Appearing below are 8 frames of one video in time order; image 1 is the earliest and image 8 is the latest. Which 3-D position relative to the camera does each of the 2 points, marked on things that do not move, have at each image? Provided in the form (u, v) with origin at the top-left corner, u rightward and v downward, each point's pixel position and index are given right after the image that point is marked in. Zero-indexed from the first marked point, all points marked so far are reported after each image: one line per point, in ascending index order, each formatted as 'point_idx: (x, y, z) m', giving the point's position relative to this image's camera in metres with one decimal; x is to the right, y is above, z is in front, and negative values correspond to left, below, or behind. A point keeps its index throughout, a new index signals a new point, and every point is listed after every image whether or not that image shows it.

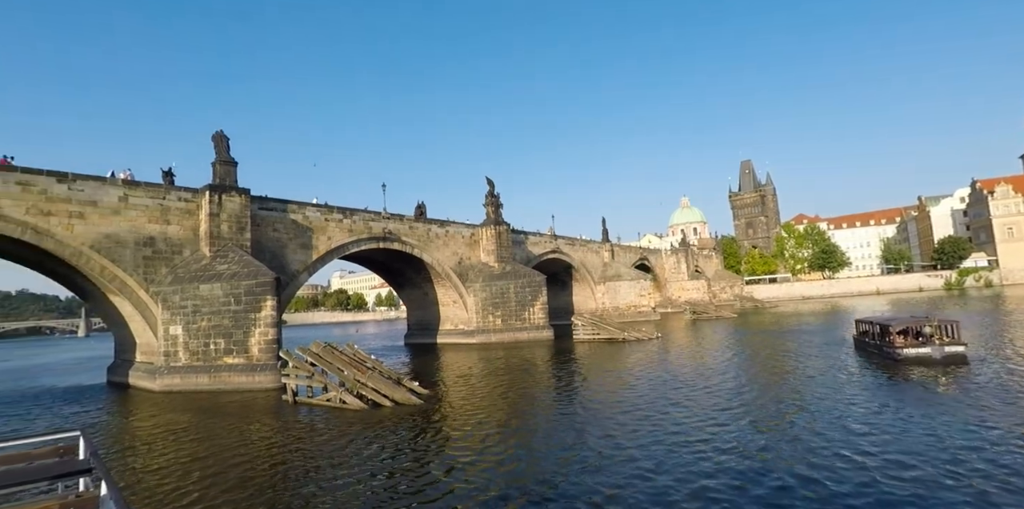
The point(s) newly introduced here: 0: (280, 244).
0: (-7.9, +0.4, +18.1) m
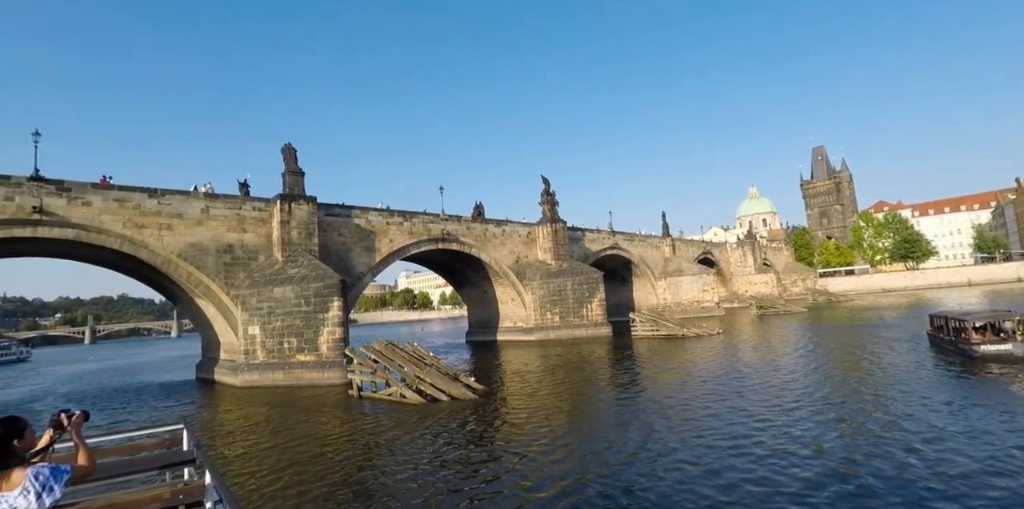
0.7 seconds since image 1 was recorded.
0: (-6.0, +0.3, +19.1) m
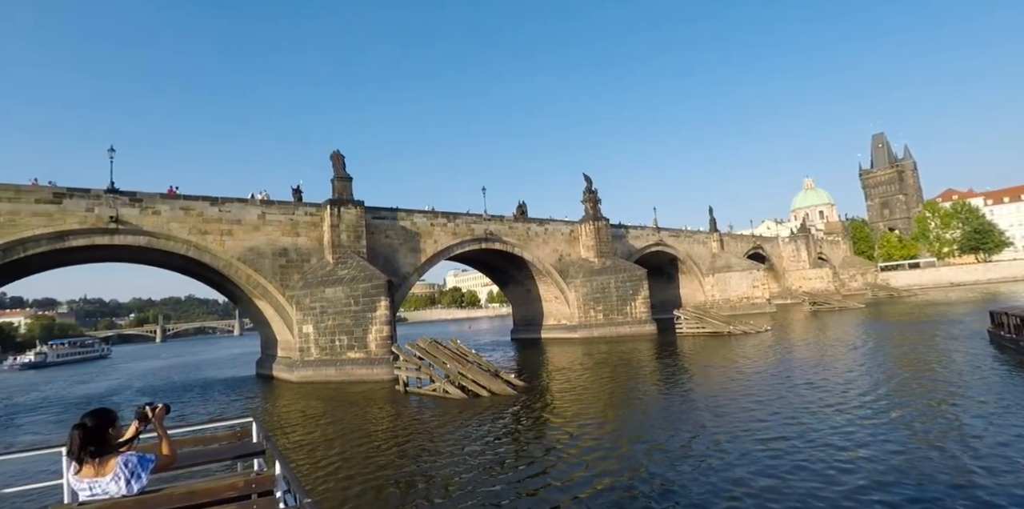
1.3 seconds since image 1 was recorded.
0: (-4.5, +0.2, +19.8) m
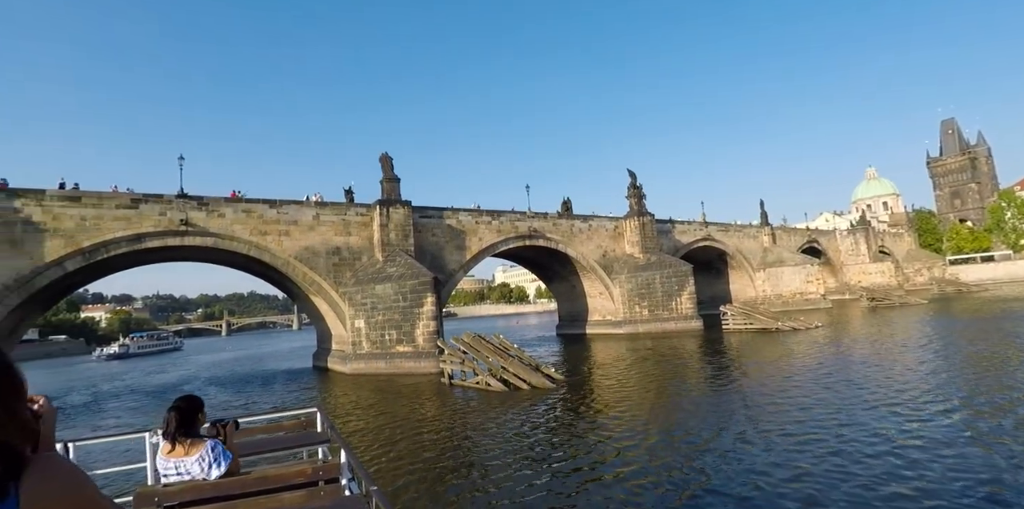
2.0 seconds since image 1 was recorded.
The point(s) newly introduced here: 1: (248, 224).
0: (-2.8, +0.3, +20.4) m
1: (-8.2, +1.0, +16.2) m
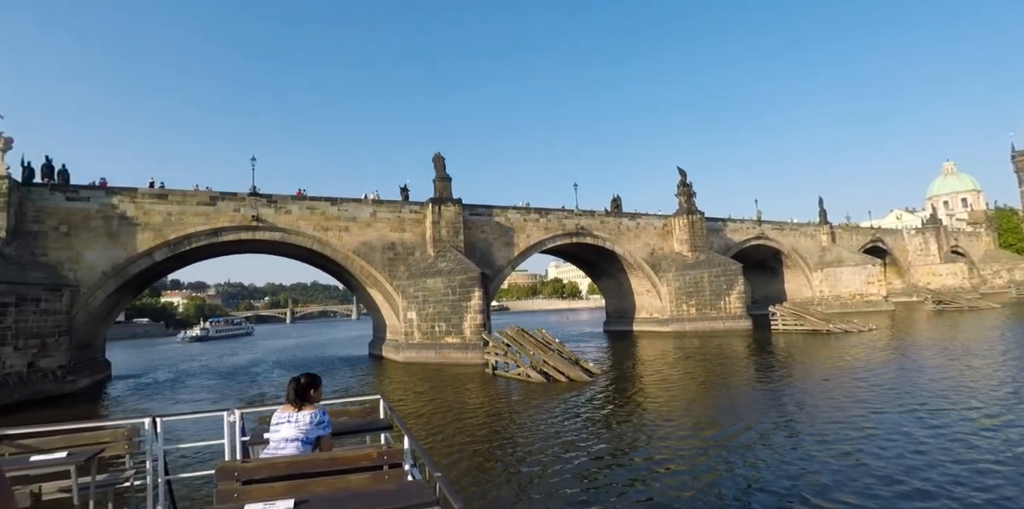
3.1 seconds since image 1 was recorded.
0: (-1.0, +0.5, +21.2) m
1: (-6.7, +1.1, +17.5) m
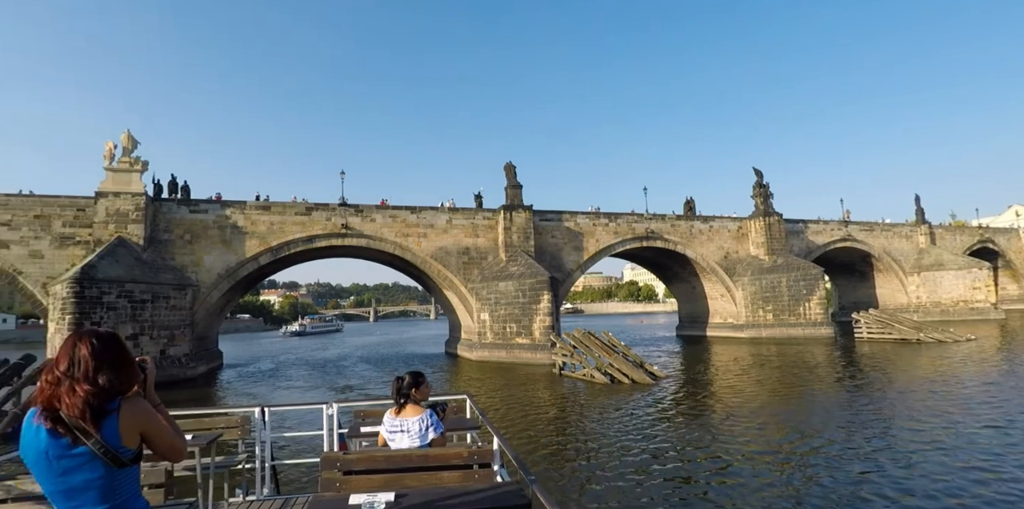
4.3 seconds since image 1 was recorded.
0: (+1.9, +0.3, +21.9) m
1: (-4.3, +1.0, +19.1) m
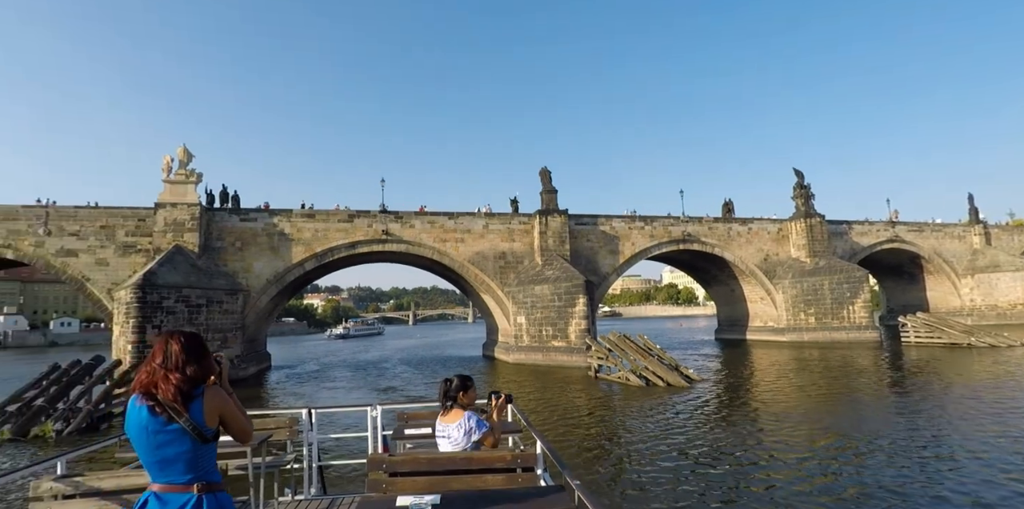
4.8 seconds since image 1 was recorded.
0: (+3.4, +0.1, +22.1) m
1: (-3.0, +0.8, +19.7) m
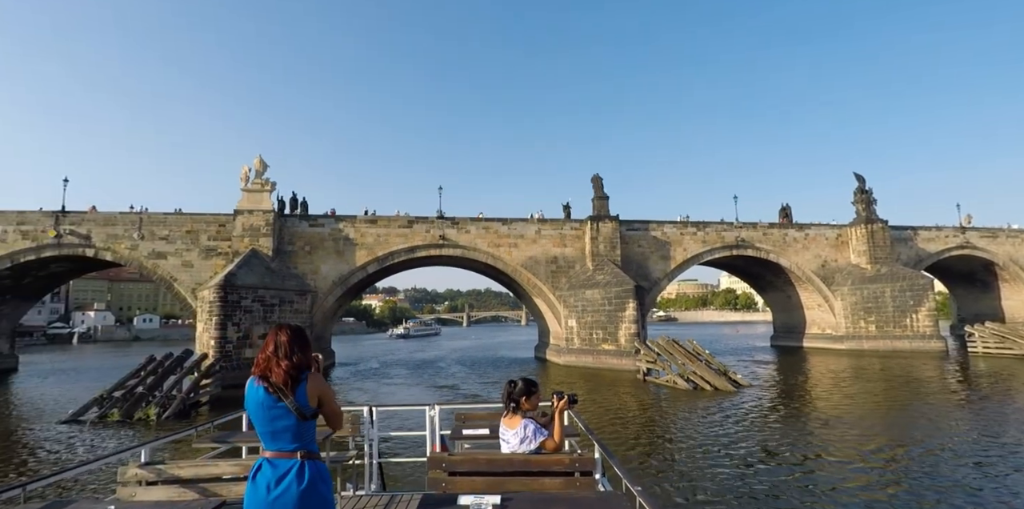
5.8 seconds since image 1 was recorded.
0: (+5.6, -0.1, +22.4) m
1: (-1.0, +0.6, +20.7) m
